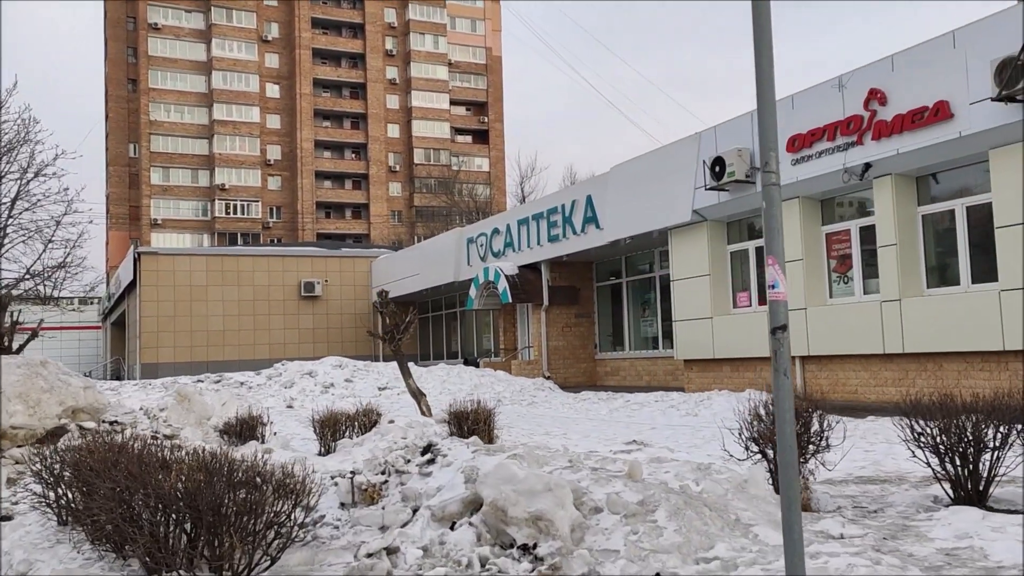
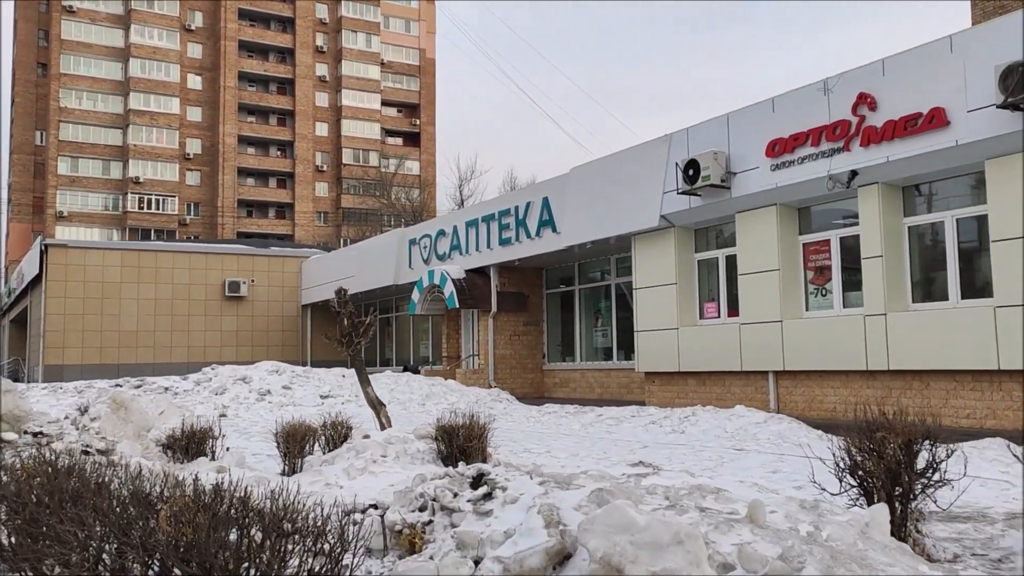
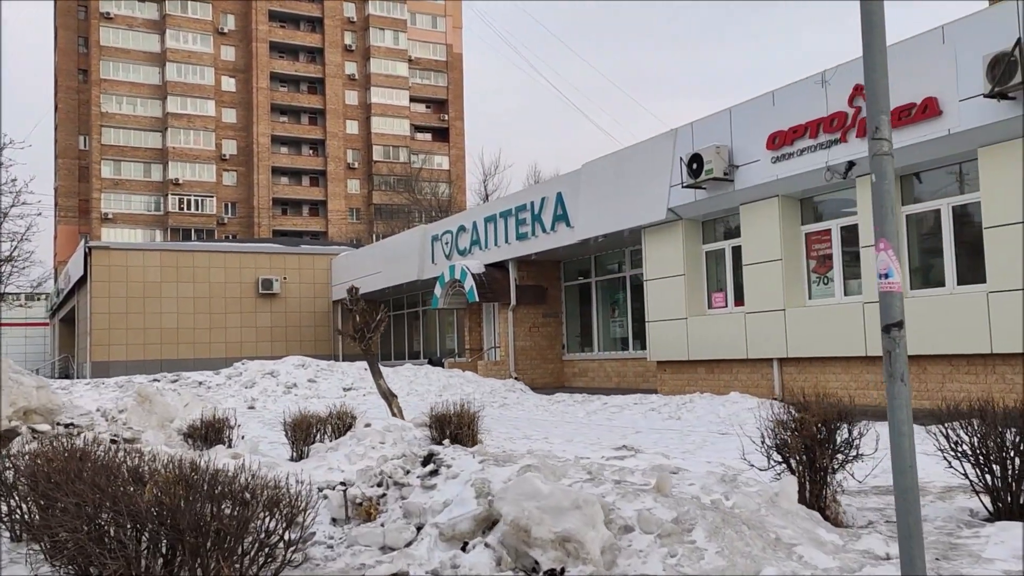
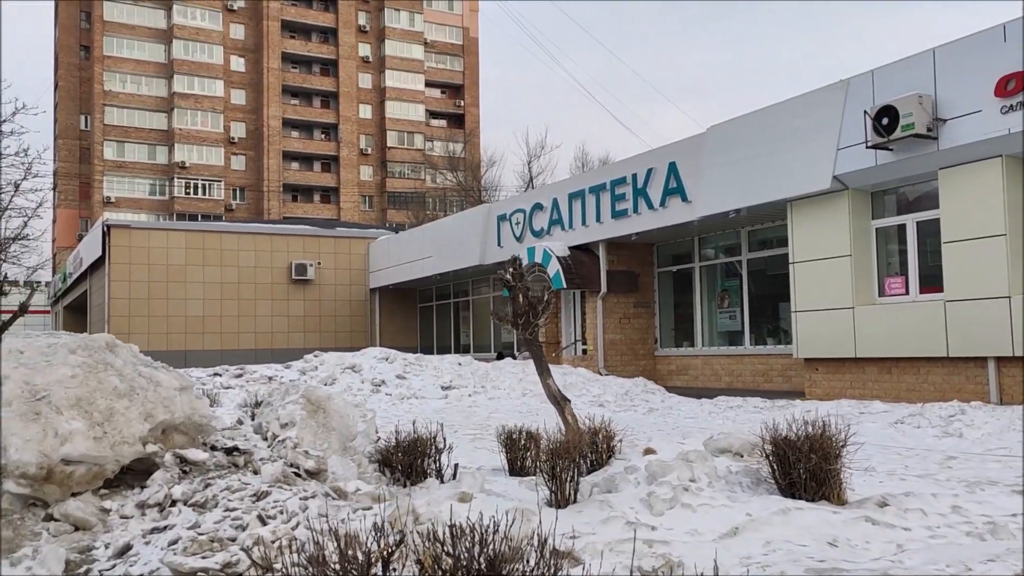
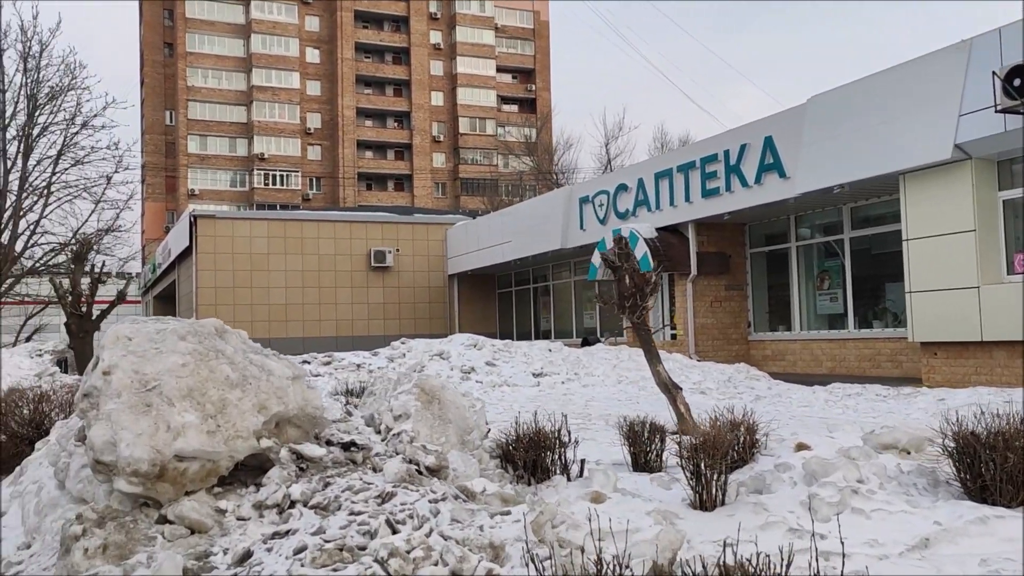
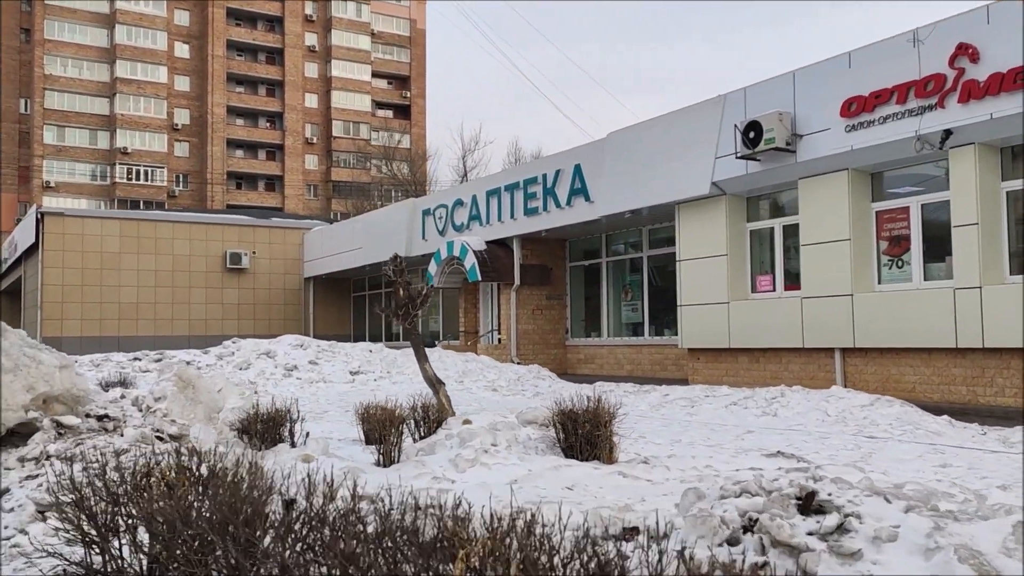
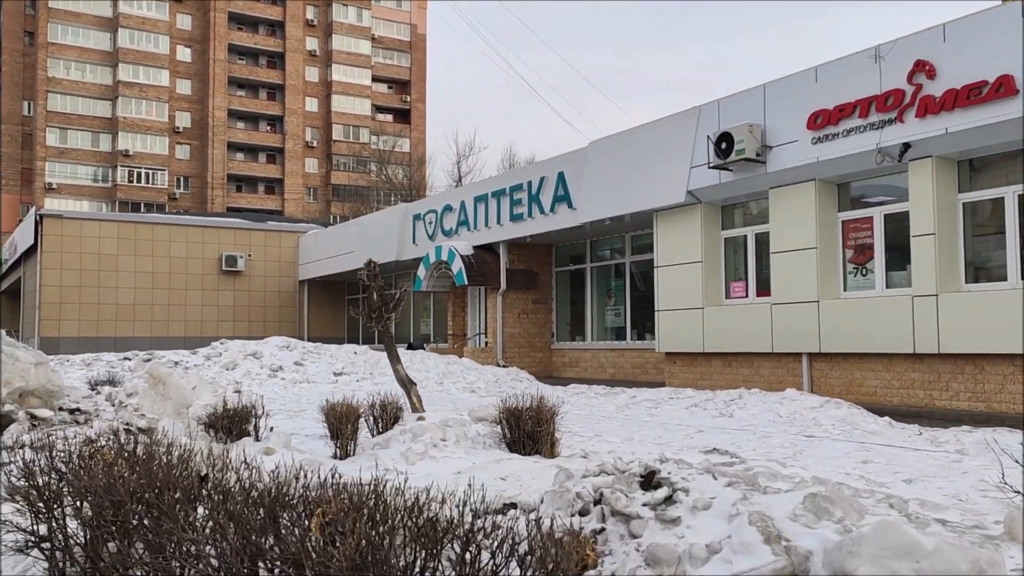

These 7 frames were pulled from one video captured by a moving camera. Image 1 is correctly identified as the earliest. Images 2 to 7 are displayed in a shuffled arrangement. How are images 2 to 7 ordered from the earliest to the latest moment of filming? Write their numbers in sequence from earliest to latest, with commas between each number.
3, 2, 7, 6, 4, 5
